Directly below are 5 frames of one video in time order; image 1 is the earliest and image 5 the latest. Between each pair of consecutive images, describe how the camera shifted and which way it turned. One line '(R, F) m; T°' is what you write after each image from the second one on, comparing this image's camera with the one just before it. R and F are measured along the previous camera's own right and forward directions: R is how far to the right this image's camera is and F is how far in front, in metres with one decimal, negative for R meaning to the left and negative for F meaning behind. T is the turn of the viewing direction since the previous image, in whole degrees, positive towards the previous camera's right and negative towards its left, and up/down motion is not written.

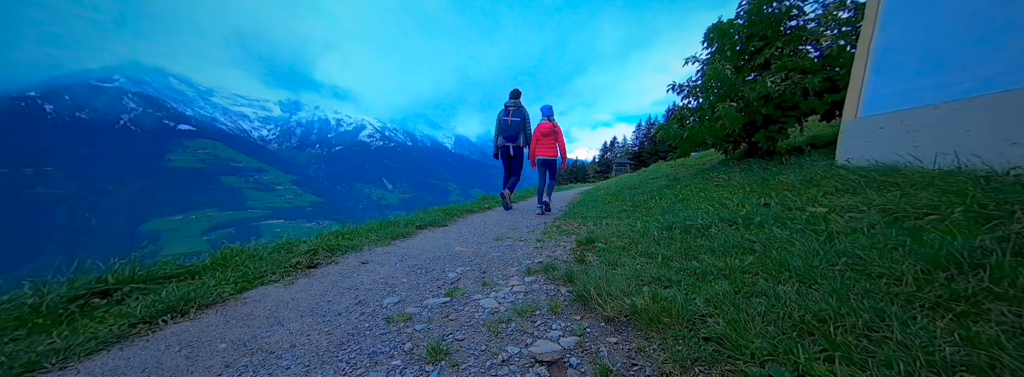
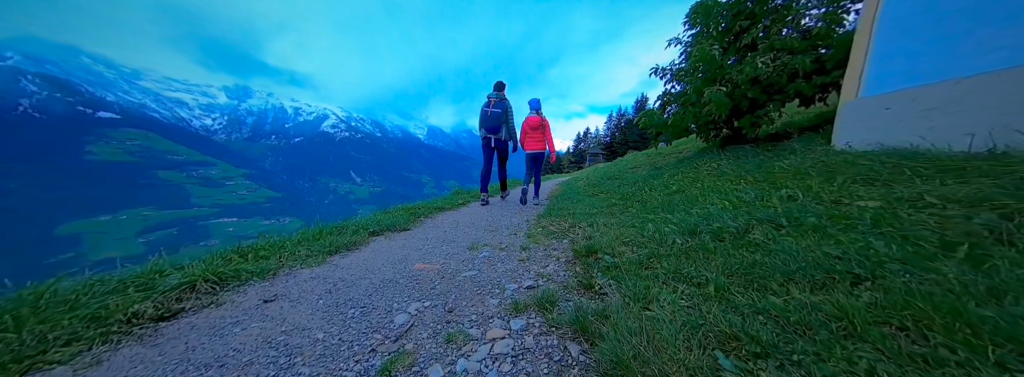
(0.0, +0.8) m; +5°
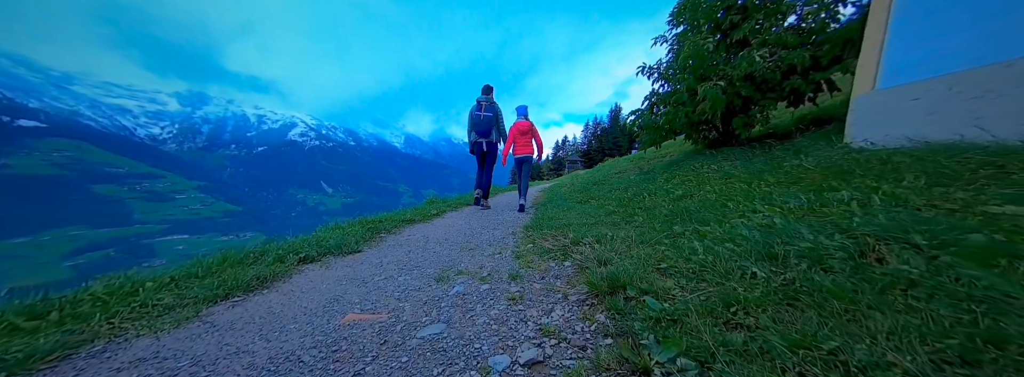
(0.0, +0.9) m; +4°
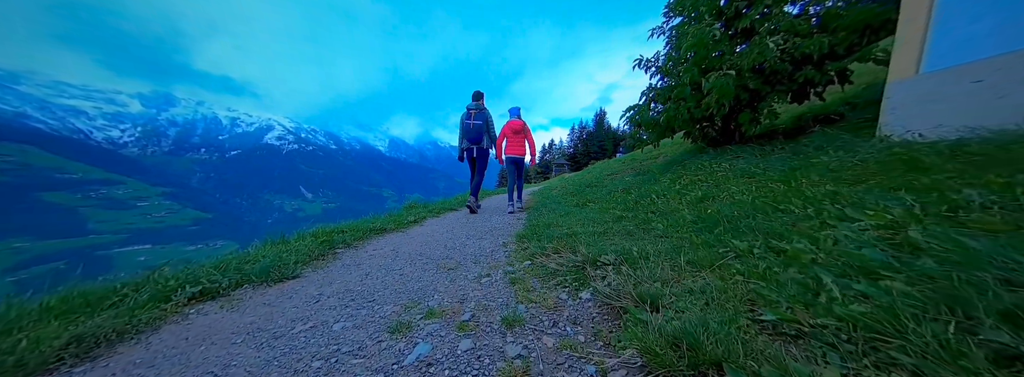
(0.0, +0.8) m; +3°
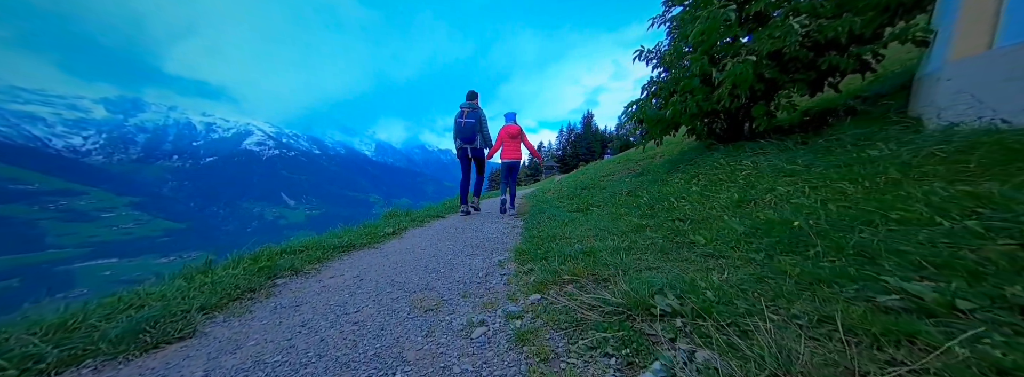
(-0.1, +0.8) m; +2°
